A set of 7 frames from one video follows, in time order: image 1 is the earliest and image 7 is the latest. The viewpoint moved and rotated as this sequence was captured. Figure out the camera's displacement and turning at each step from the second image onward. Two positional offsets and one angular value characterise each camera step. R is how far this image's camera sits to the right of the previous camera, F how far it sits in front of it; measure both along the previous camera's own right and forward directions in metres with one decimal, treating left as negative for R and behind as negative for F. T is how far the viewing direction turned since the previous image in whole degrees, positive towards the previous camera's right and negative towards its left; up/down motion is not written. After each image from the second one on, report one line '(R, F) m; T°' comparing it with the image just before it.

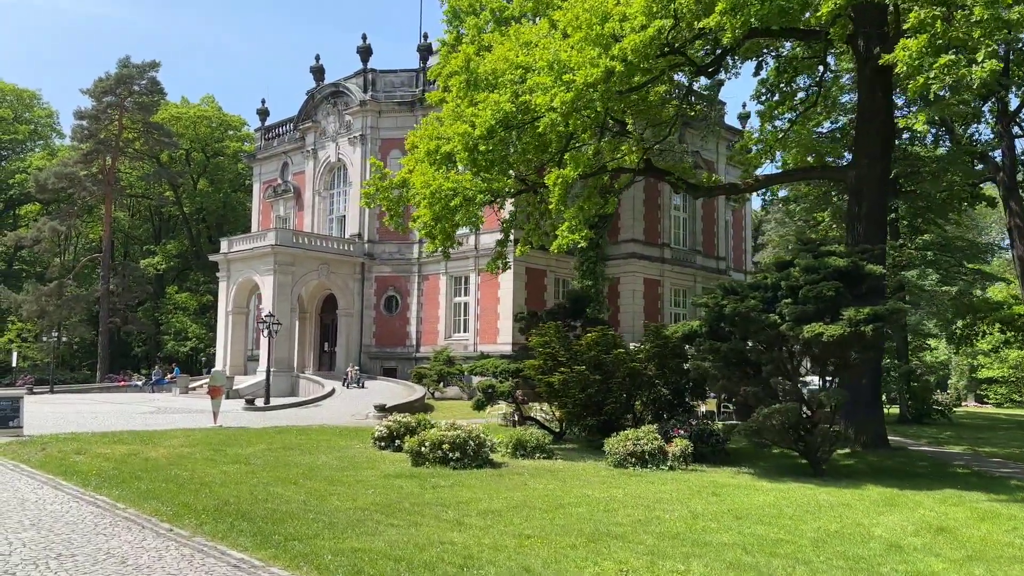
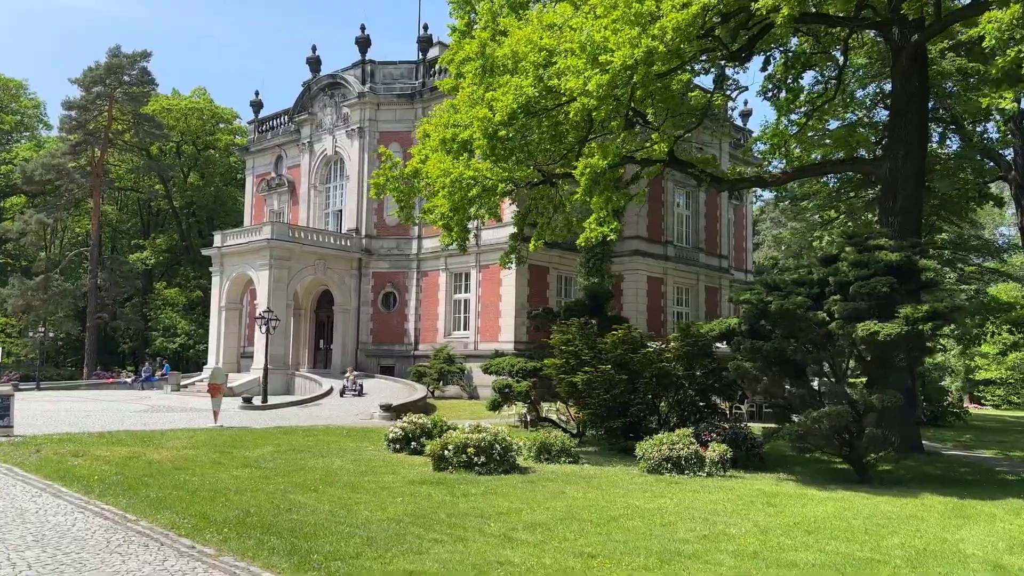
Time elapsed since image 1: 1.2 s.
(-0.6, +0.7) m; +1°
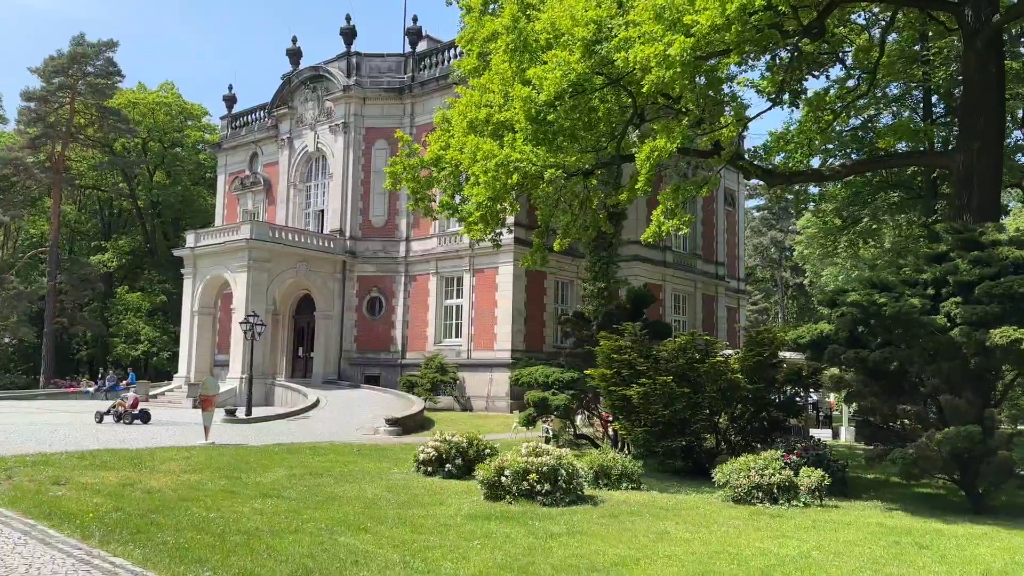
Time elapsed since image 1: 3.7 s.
(-1.3, +1.6) m; +3°
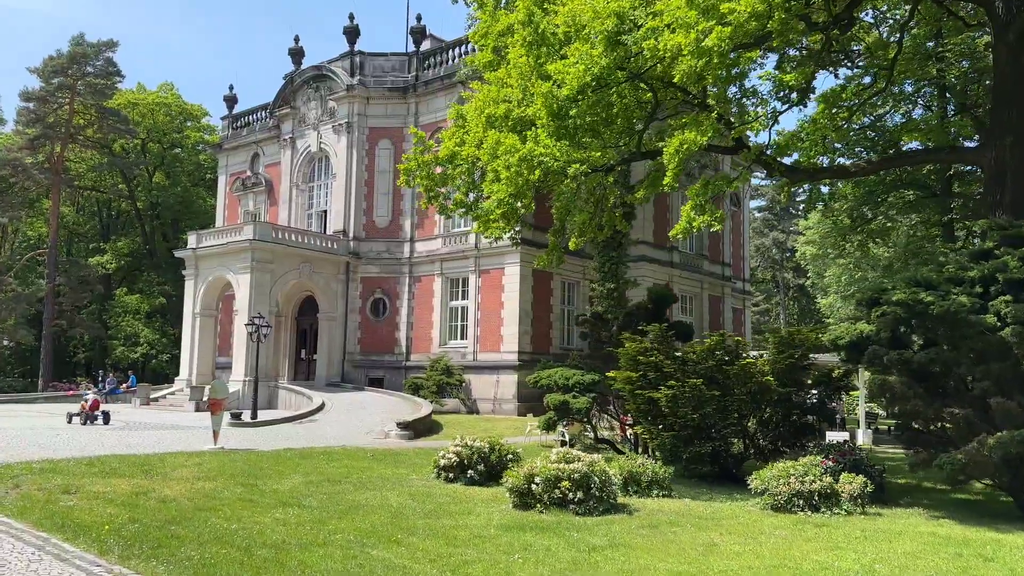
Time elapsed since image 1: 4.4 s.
(-0.4, +0.4) m; 0°
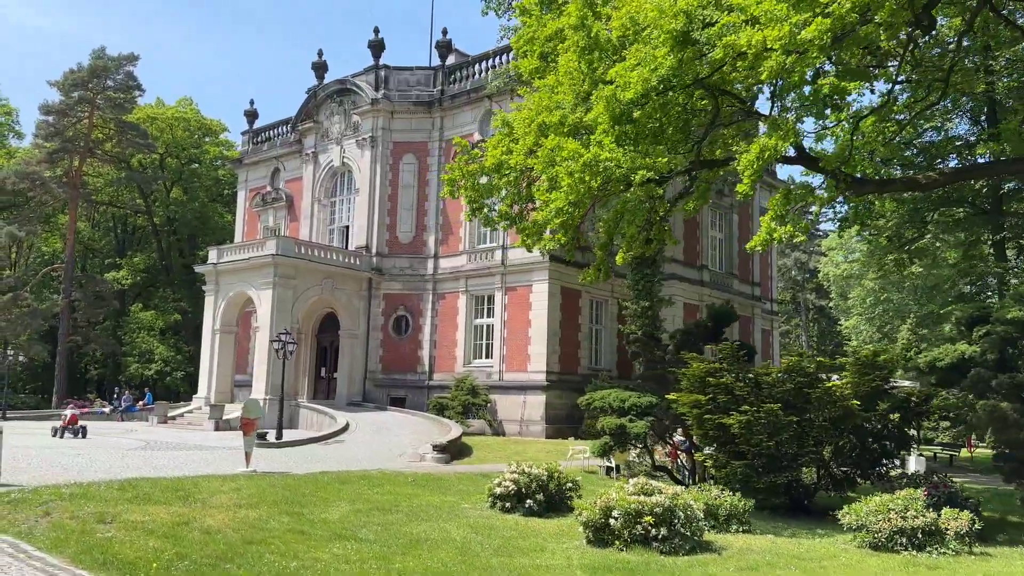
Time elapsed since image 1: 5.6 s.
(-0.7, +0.7) m; -1°
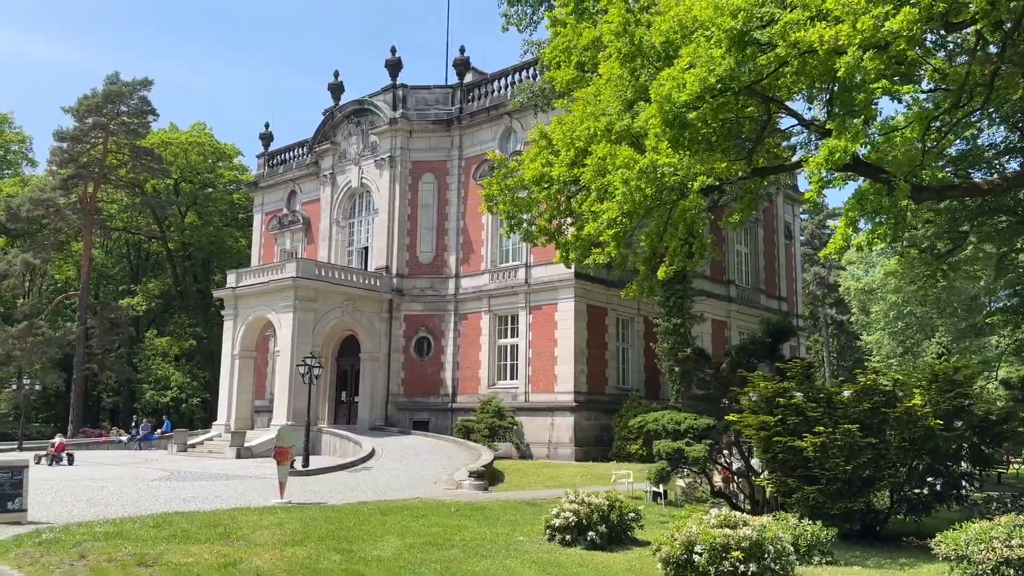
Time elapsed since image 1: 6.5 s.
(-0.6, +0.6) m; -1°
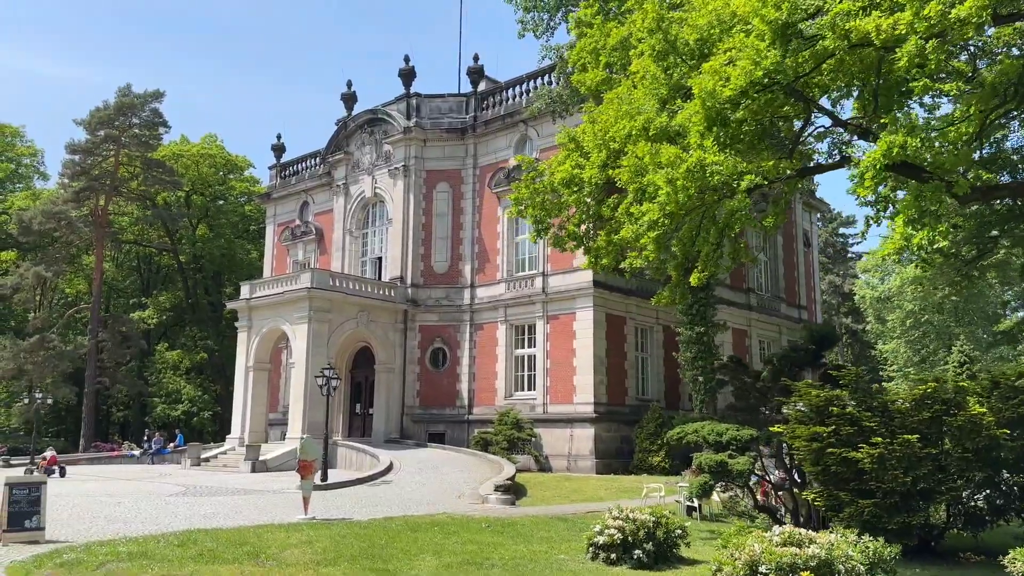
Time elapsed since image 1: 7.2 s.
(-0.4, +0.4) m; -1°
